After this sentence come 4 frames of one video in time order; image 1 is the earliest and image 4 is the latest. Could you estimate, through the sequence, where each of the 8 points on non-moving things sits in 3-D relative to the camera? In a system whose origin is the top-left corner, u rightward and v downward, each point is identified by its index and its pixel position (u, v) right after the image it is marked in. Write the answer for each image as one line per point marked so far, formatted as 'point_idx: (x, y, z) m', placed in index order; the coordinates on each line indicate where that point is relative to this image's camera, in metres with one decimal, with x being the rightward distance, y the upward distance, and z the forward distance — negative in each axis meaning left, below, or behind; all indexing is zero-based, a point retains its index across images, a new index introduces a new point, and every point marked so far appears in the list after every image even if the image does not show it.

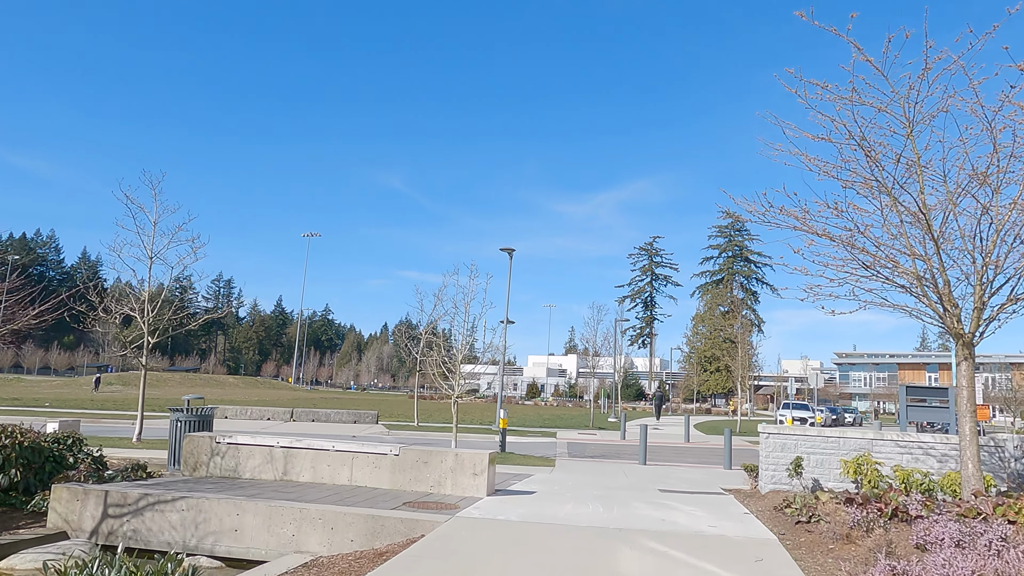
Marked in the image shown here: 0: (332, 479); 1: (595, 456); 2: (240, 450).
0: (-2.2, -2.4, +9.0) m
1: (+2.1, -4.4, +18.7) m
2: (-3.5, -2.1, +9.3) m
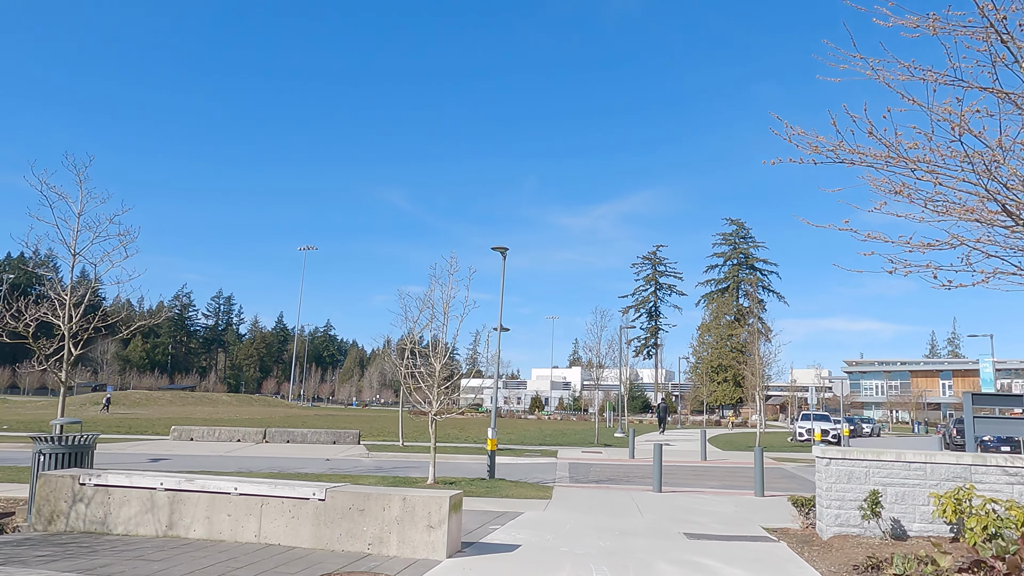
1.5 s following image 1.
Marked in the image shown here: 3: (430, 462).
0: (-2.5, -2.2, +6.4) m
1: (+2.0, -4.3, +16.1) m
2: (-3.7, -1.9, +6.7) m
3: (-2.2, -4.6, +19.0) m
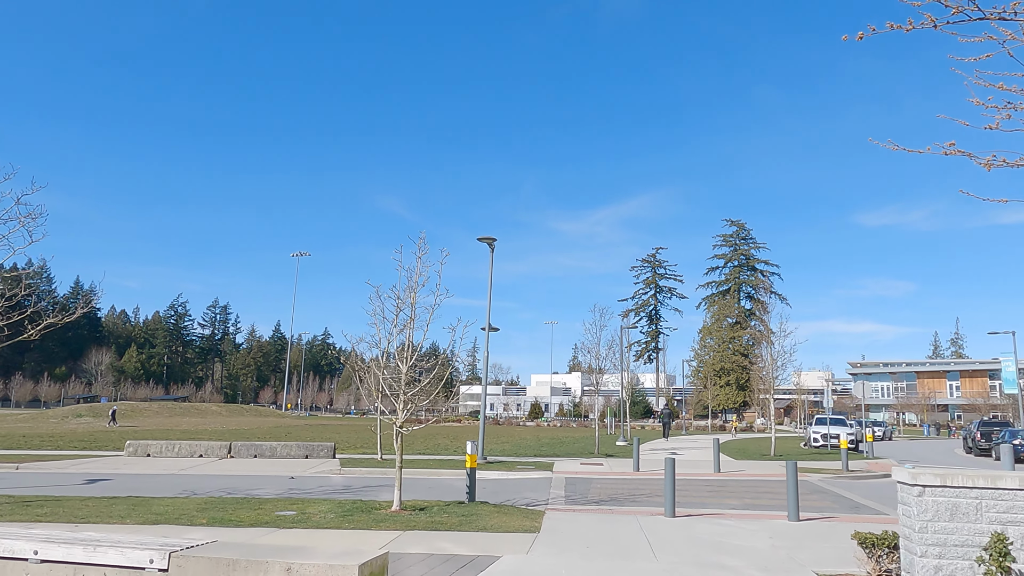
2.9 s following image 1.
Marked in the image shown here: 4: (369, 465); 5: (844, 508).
0: (-2.8, -1.9, +4.1) m
1: (+1.7, -4.1, +13.8) m
2: (-4.0, -1.7, +4.4) m
3: (-2.4, -4.5, +16.7) m
4: (-3.9, -4.8, +19.8) m
5: (+5.9, -4.0, +12.9) m
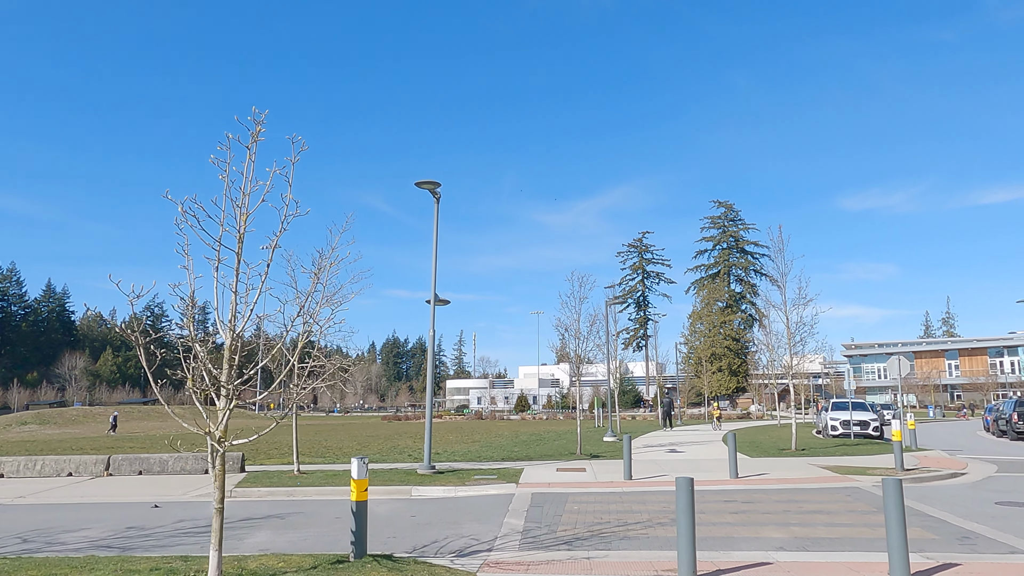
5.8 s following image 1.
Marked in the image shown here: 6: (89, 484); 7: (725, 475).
0: (-3.5, -1.2, -0.6) m
1: (+0.8, -3.1, +9.1) m
2: (-4.8, -1.0, -0.3) m
3: (-3.3, -3.6, +11.9) m
4: (-4.9, -4.0, +15.1) m
5: (+5.1, -2.9, +8.4) m
6: (-9.1, -4.2, +15.4) m
7: (+4.4, -3.8, +14.8) m
